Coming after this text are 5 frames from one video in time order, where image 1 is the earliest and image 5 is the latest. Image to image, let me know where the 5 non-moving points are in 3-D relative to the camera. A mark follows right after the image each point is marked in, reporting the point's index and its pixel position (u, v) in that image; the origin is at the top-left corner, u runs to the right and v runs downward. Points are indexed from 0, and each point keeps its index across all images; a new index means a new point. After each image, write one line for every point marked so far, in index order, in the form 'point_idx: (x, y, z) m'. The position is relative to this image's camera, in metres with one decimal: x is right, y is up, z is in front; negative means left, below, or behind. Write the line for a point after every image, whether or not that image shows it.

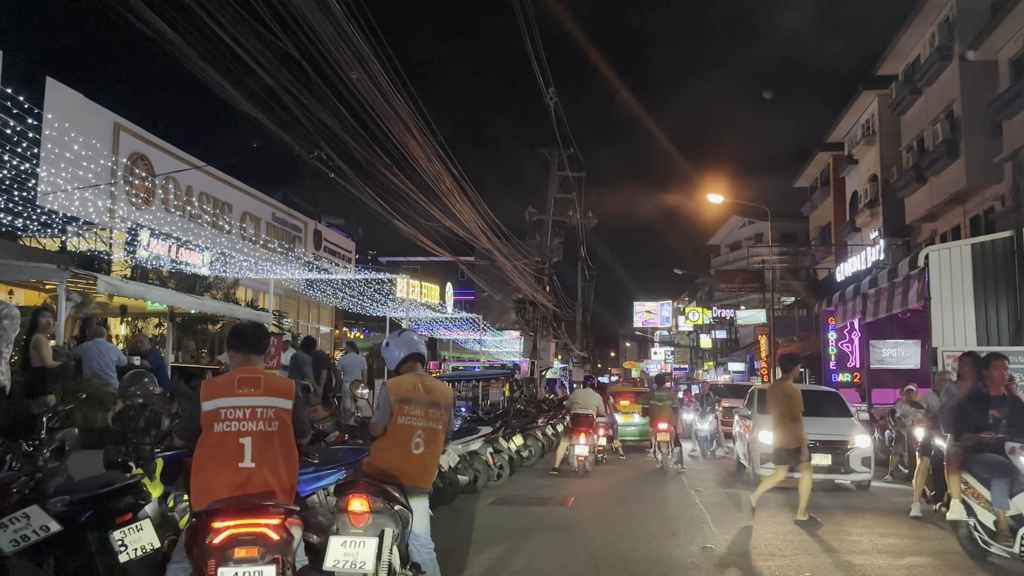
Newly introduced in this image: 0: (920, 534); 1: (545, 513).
0: (+4.1, -2.5, +8.2) m
1: (+0.4, -2.7, +9.7) m
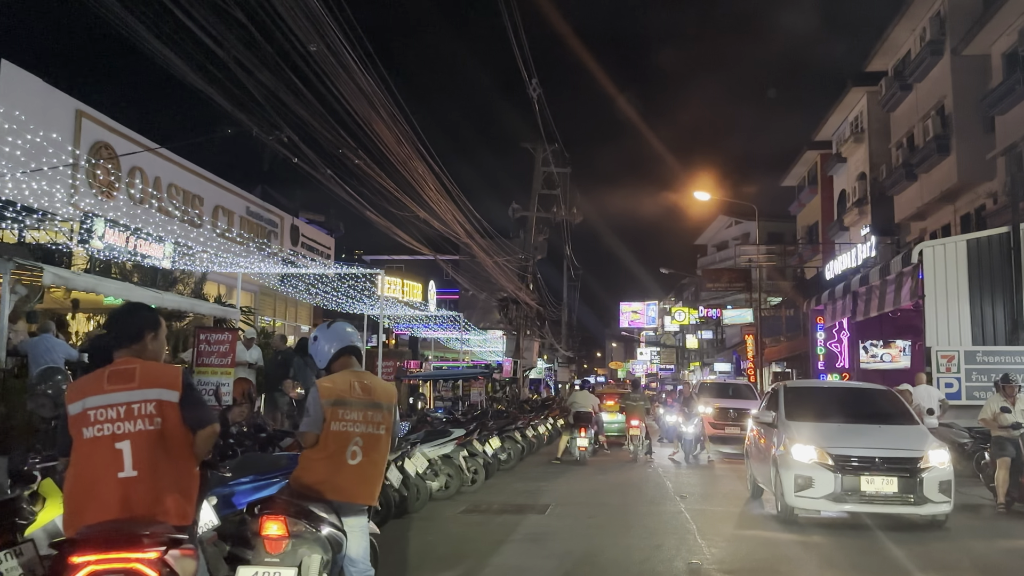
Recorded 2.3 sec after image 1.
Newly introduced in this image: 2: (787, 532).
0: (+3.8, -2.4, +7.5) m
1: (+0.1, -2.6, +9.0) m
2: (+2.8, -2.6, +8.5) m
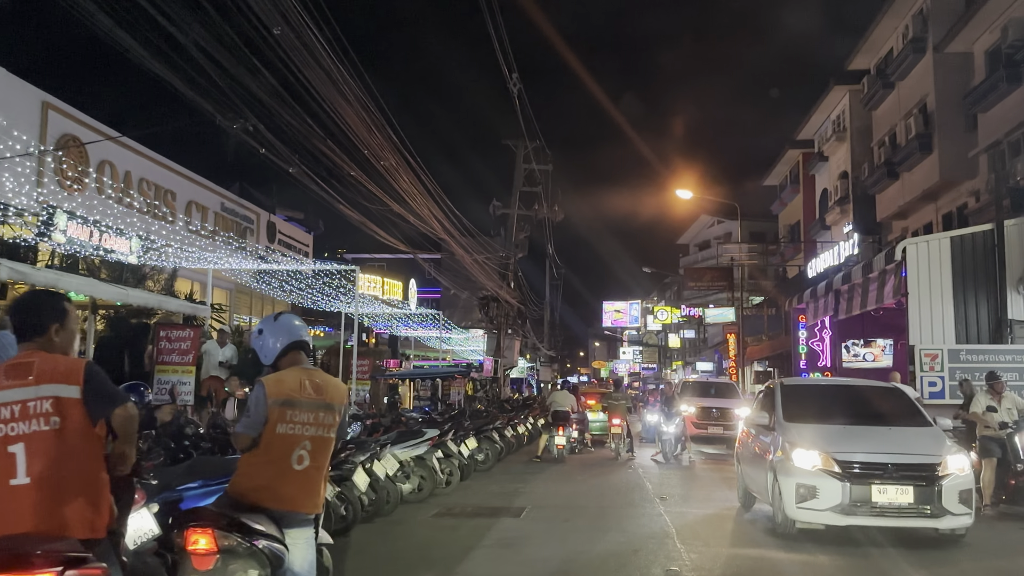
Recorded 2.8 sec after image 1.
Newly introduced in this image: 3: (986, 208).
0: (+3.6, -2.4, +7.3) m
1: (-0.2, -2.5, +8.7) m
2: (+2.5, -2.5, +8.2) m
3: (+11.5, +1.9, +19.9) m
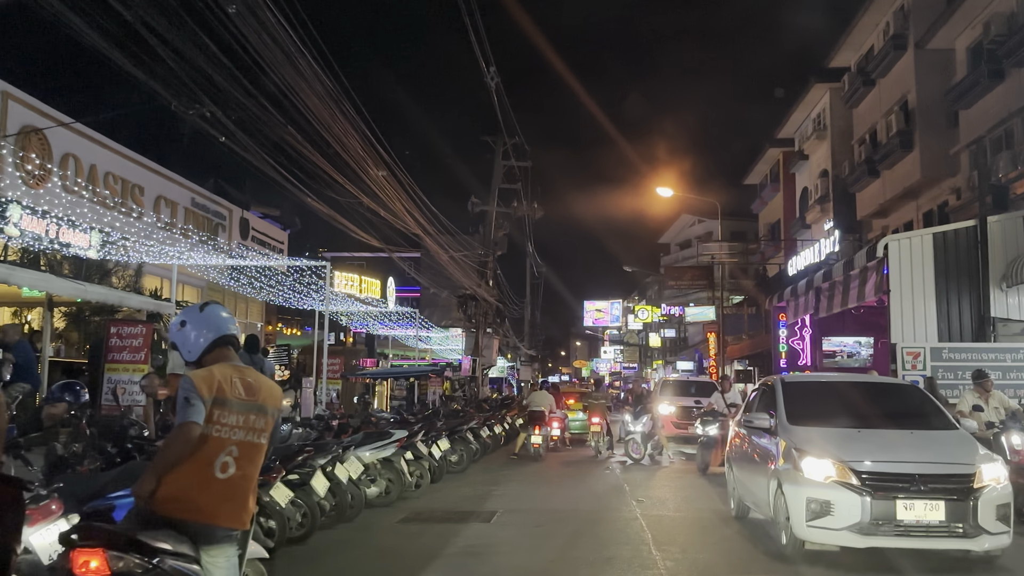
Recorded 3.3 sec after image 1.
0: (+3.3, -2.3, +6.9) m
1: (-0.5, -2.5, +8.3) m
2: (+2.2, -2.4, +7.8) m
3: (+11.0, +2.0, +19.7) m
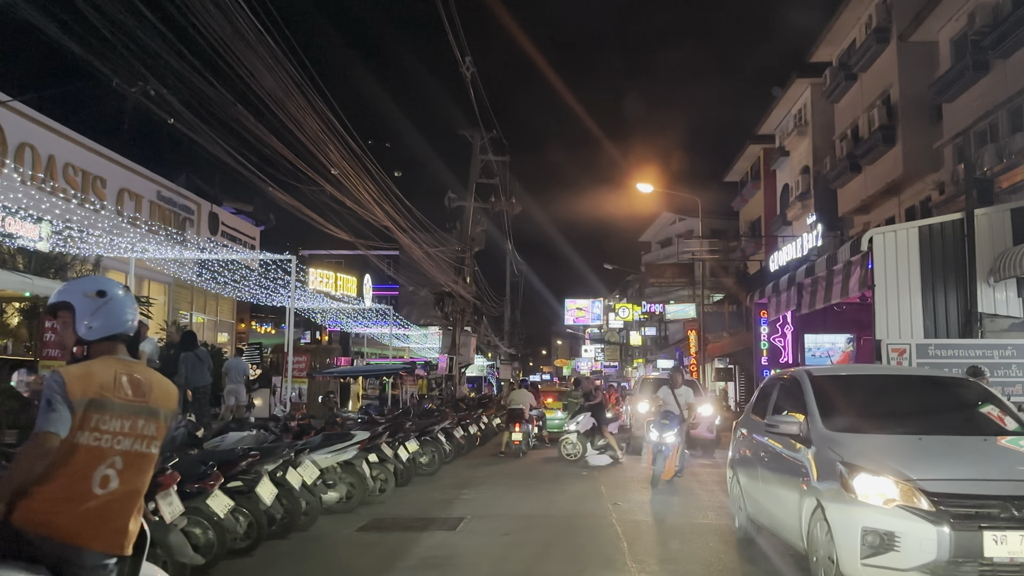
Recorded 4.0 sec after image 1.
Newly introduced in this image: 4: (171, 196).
0: (+3.0, -2.3, +6.4) m
1: (-0.8, -2.4, +7.7) m
2: (+1.9, -2.4, +7.3) m
3: (+10.4, +2.1, +19.4) m
4: (-8.0, +2.2, +18.9) m
